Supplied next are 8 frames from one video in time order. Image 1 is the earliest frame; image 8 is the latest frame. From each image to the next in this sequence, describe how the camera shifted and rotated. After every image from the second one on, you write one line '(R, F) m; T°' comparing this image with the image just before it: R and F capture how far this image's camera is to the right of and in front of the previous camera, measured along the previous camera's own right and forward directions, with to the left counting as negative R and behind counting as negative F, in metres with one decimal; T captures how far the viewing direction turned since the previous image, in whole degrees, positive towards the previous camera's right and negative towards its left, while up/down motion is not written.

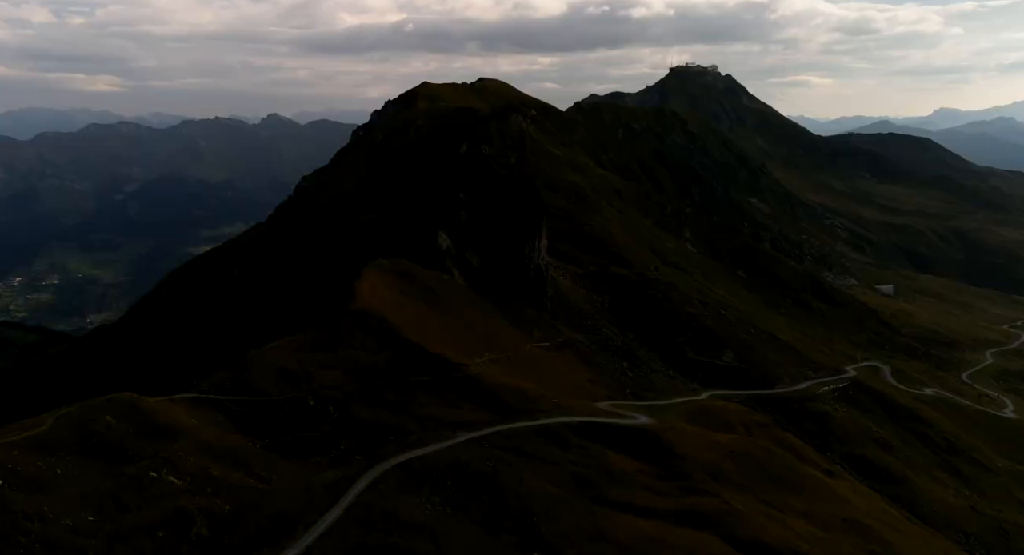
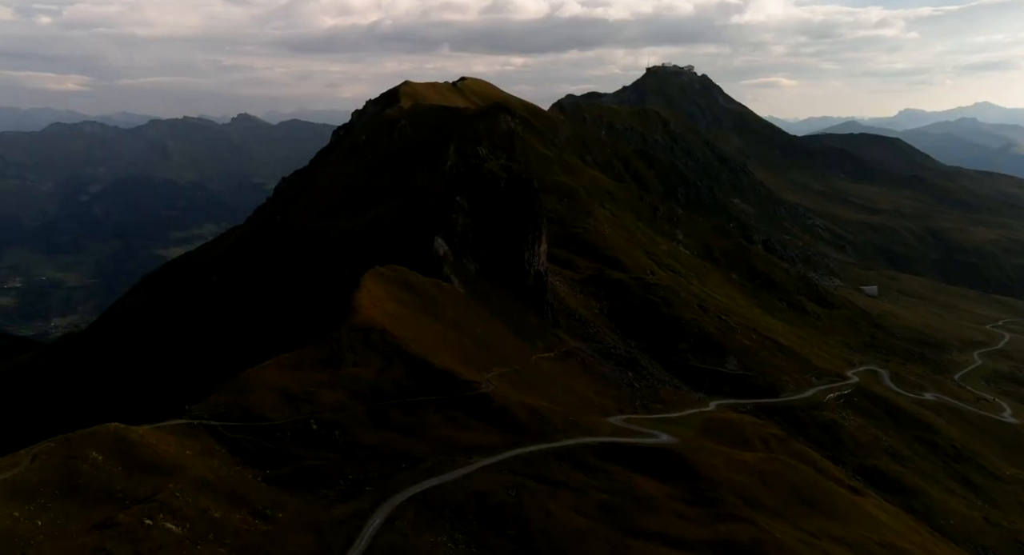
(-4.1, +6.8) m; +2°
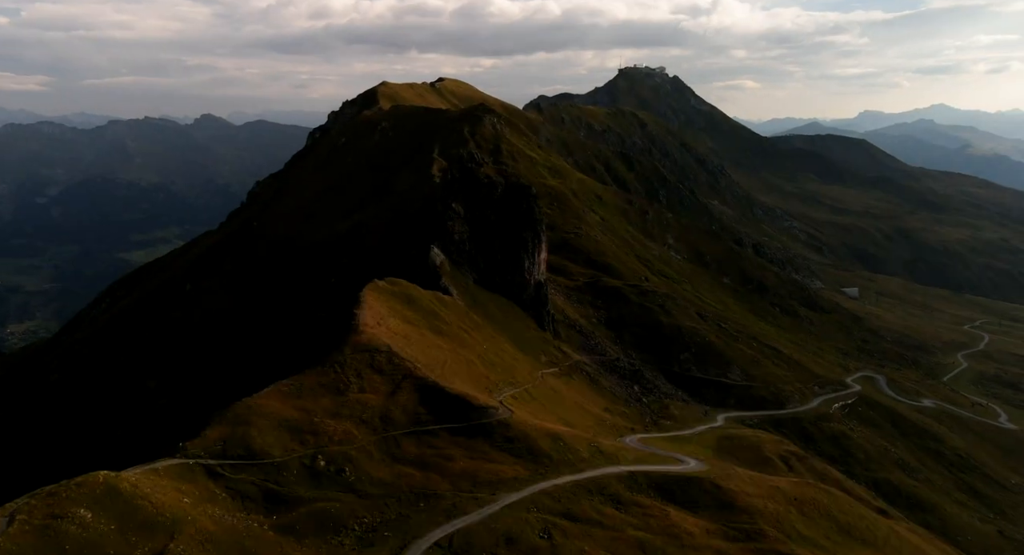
(-4.7, +7.2) m; +2°
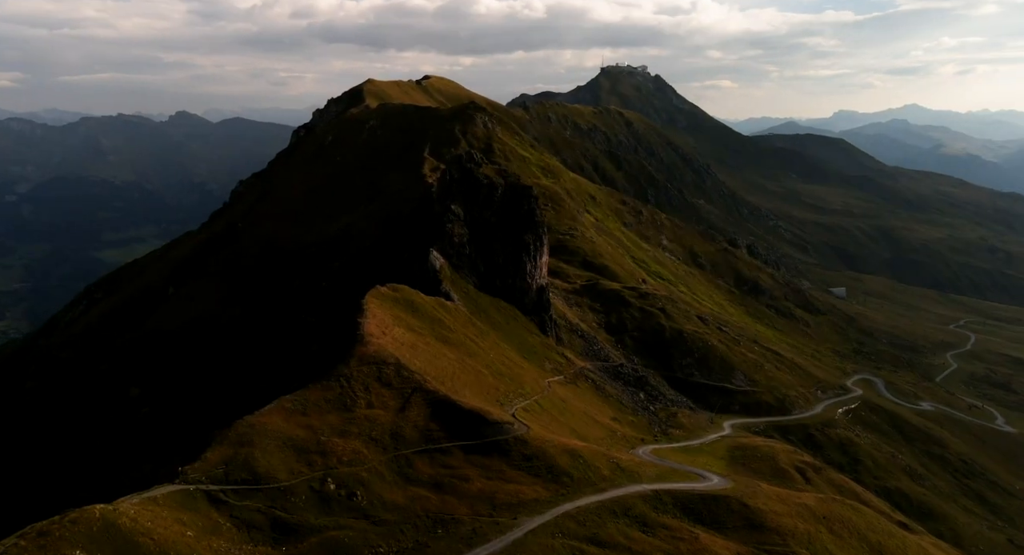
(-3.3, +4.7) m; +1°
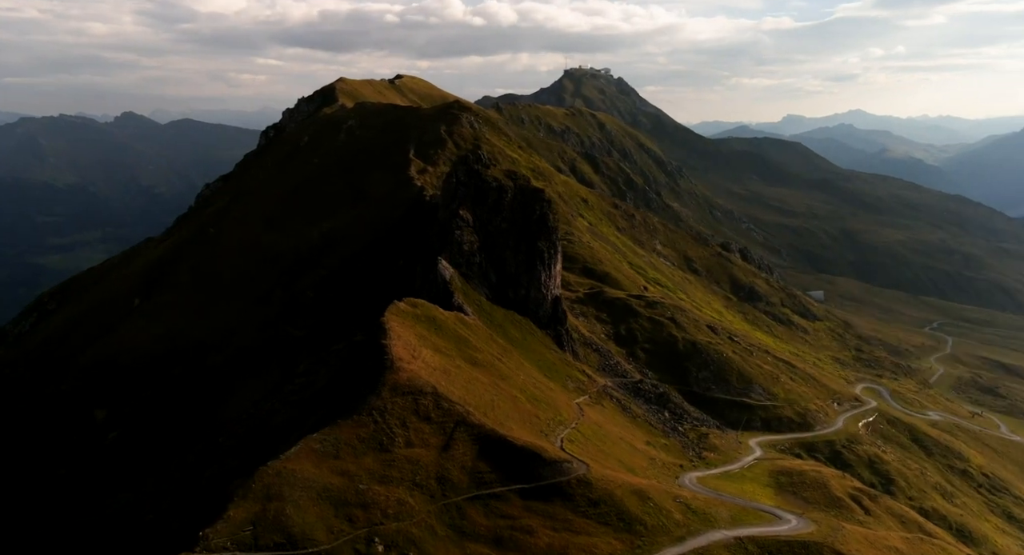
(-7.9, +10.8) m; +3°
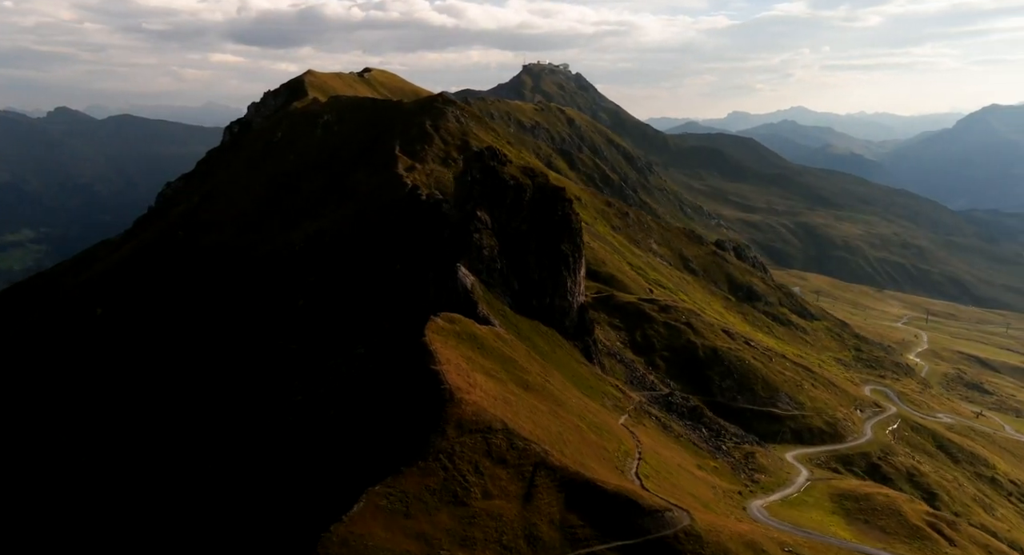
(-9.2, +11.3) m; +3°
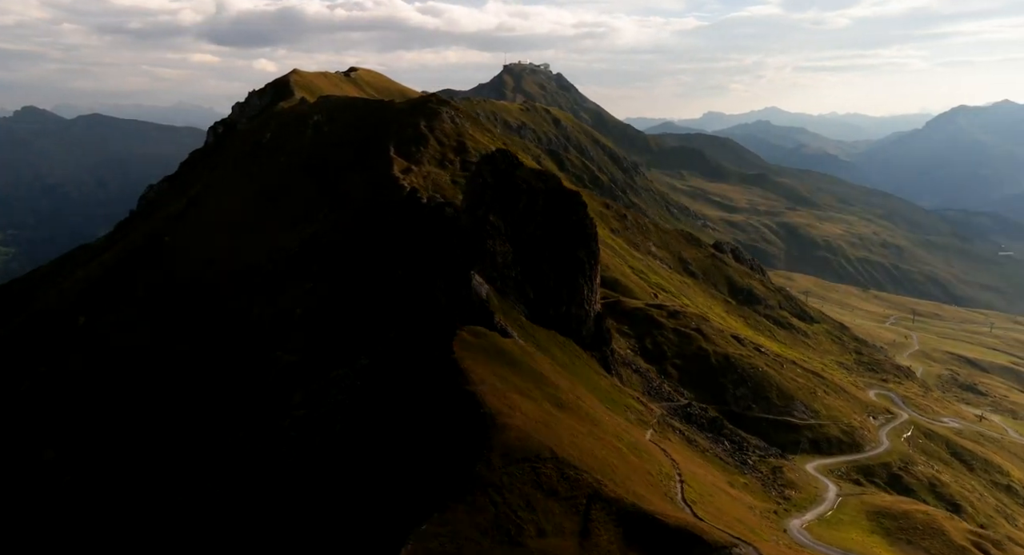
(-4.6, +5.1) m; +1°
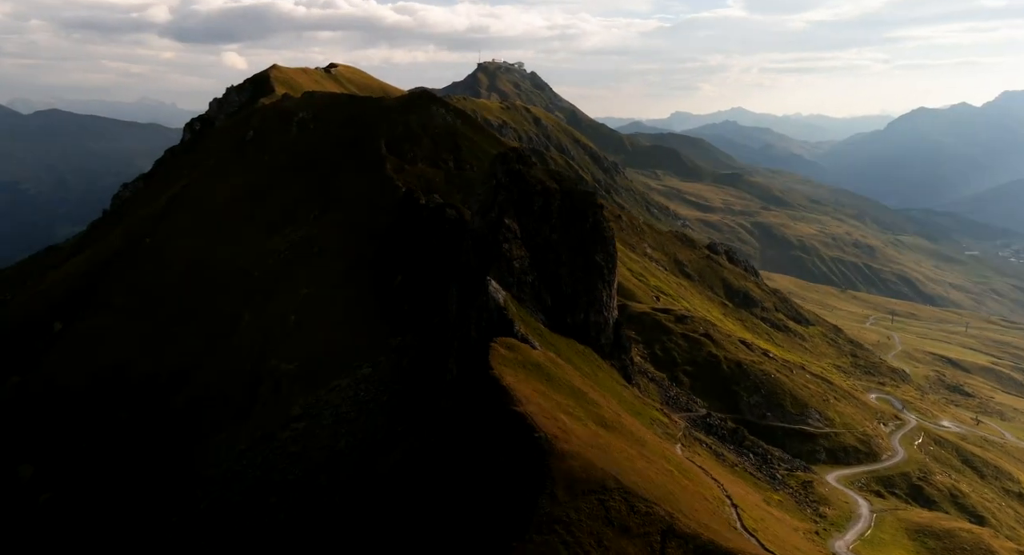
(-5.5, +5.7) m; +2°
